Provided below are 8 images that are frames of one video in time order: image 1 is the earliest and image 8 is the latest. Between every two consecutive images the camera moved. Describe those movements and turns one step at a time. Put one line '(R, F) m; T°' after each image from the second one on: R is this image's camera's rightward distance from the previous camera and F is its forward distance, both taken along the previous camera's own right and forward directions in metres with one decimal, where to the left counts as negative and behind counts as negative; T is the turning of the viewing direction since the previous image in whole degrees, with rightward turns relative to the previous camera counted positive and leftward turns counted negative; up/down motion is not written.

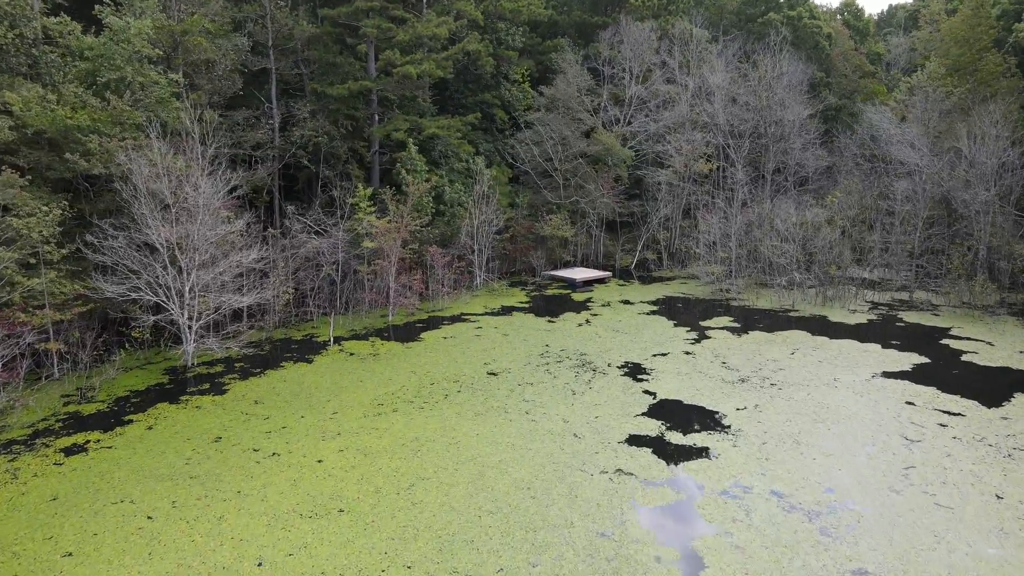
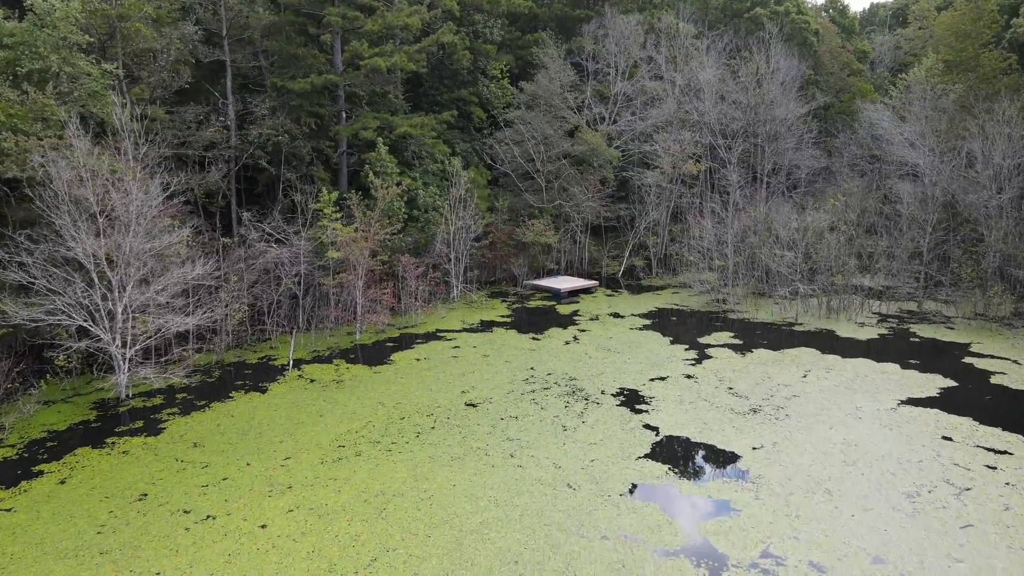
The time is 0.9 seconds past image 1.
(0.0, +1.1) m; +2°
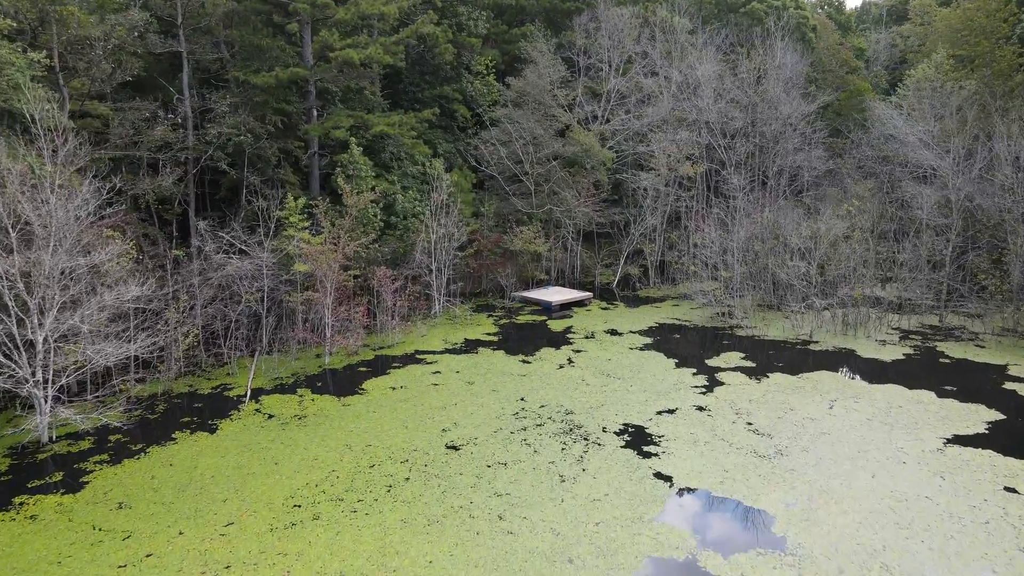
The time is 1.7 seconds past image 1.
(0.0, +1.1) m; +1°
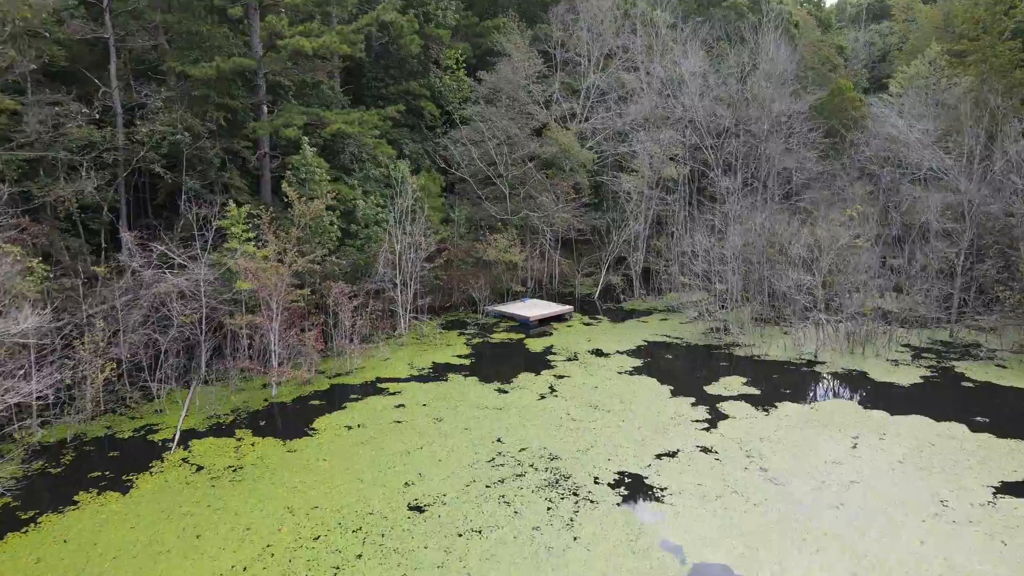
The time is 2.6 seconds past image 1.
(0.0, +1.2) m; +2°
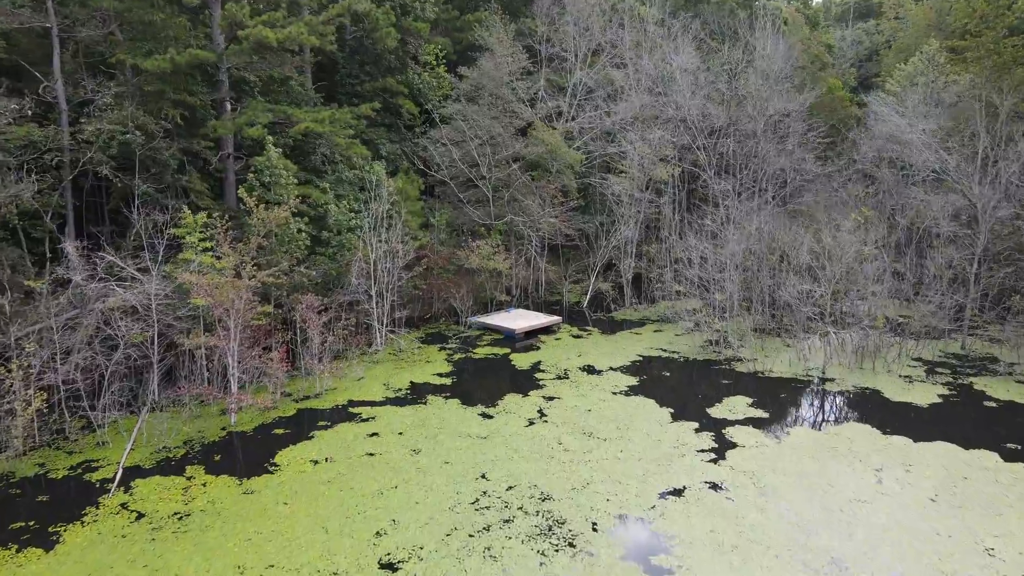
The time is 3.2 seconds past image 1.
(0.0, +0.8) m; +1°
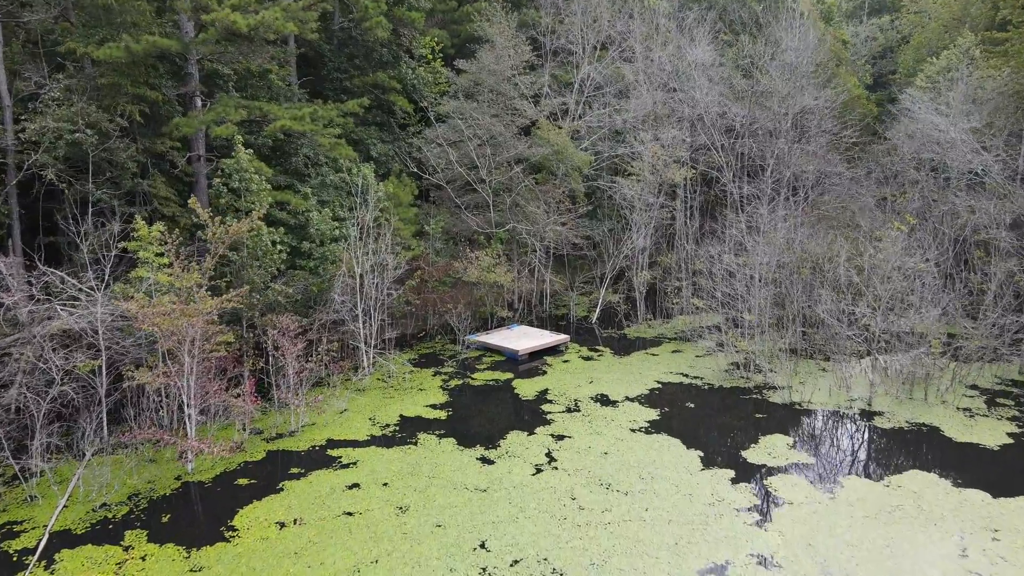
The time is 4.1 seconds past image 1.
(0.0, +1.1) m; 0°
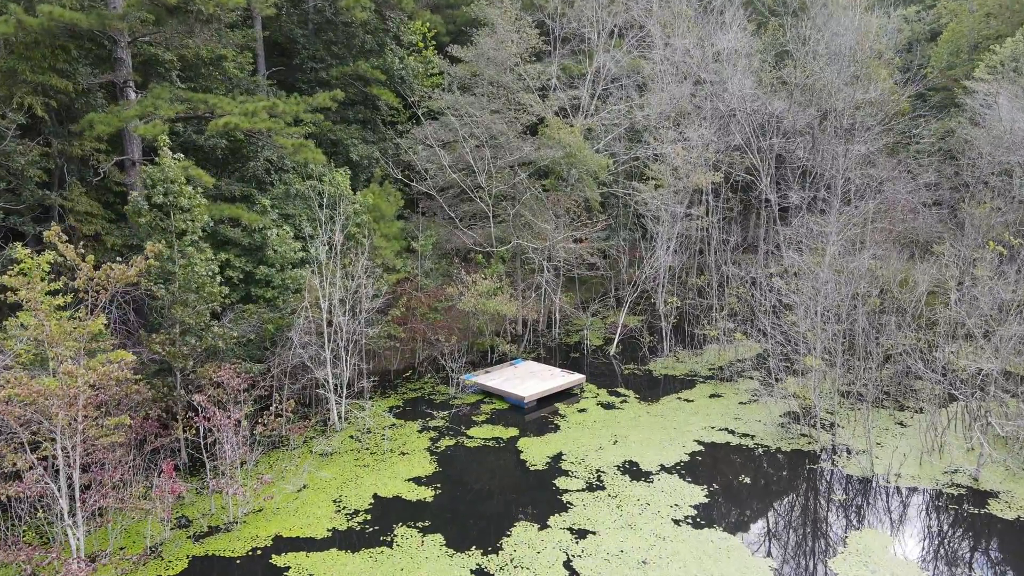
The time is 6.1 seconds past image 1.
(0.0, +1.8) m; 0°
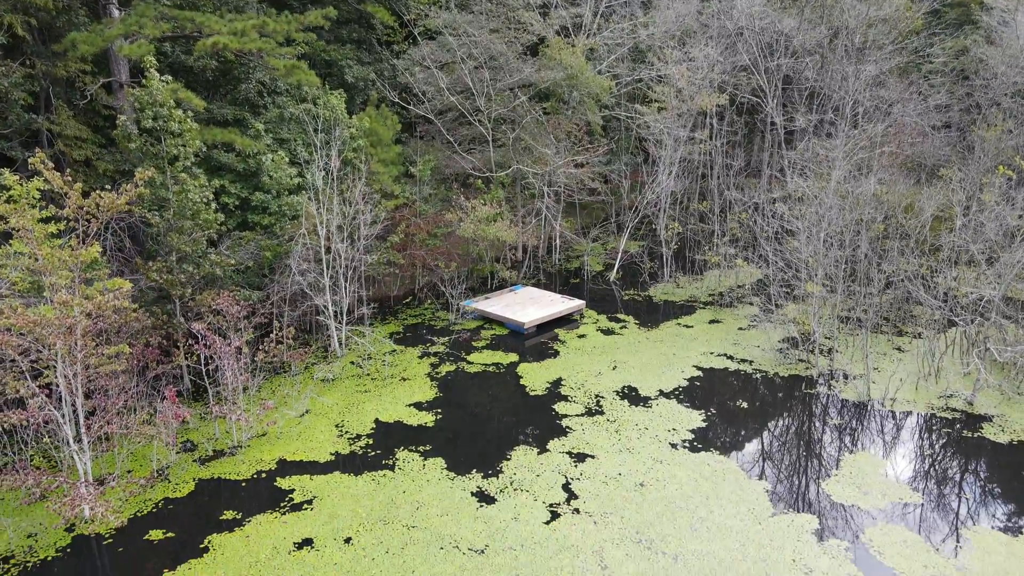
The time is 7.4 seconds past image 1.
(0.0, +0.1) m; 0°
